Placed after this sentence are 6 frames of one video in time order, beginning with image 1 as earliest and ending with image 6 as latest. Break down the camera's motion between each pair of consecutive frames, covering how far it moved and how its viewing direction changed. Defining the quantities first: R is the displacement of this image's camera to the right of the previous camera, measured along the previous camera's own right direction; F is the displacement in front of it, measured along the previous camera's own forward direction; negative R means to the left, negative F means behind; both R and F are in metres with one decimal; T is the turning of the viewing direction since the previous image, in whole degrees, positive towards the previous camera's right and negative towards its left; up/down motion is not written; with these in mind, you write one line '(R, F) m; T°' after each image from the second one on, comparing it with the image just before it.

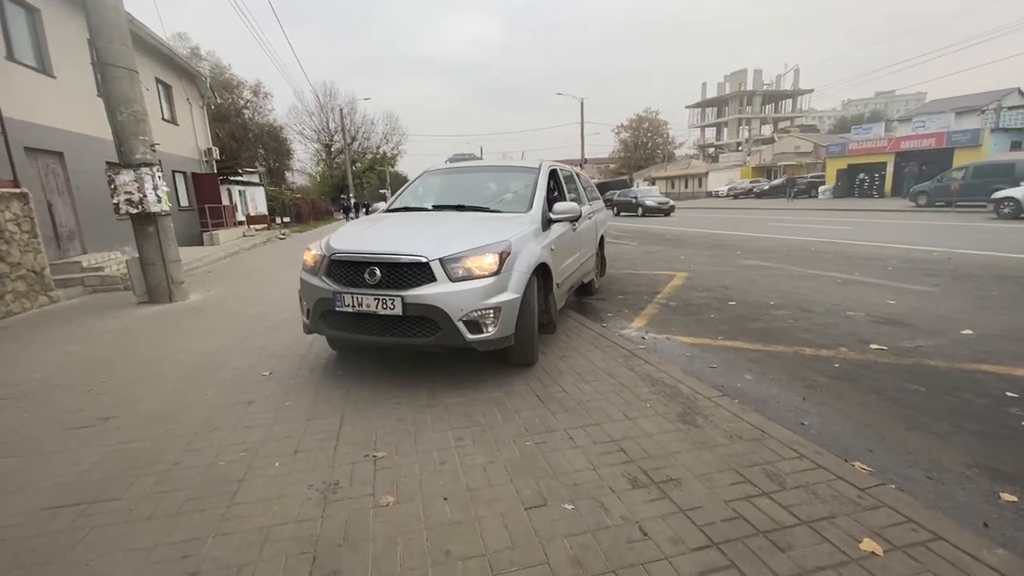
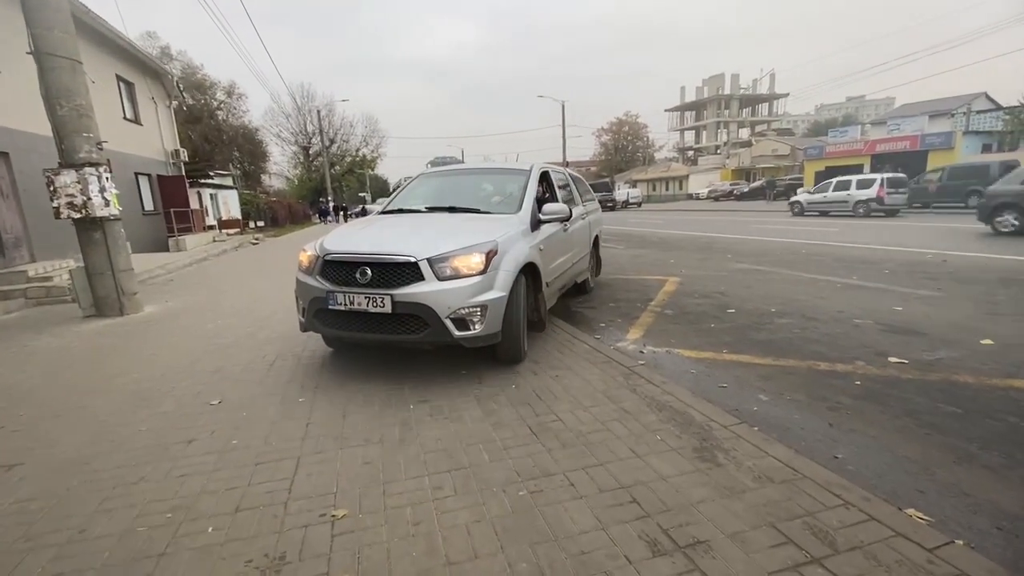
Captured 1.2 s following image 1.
(0.0, +0.5) m; +2°
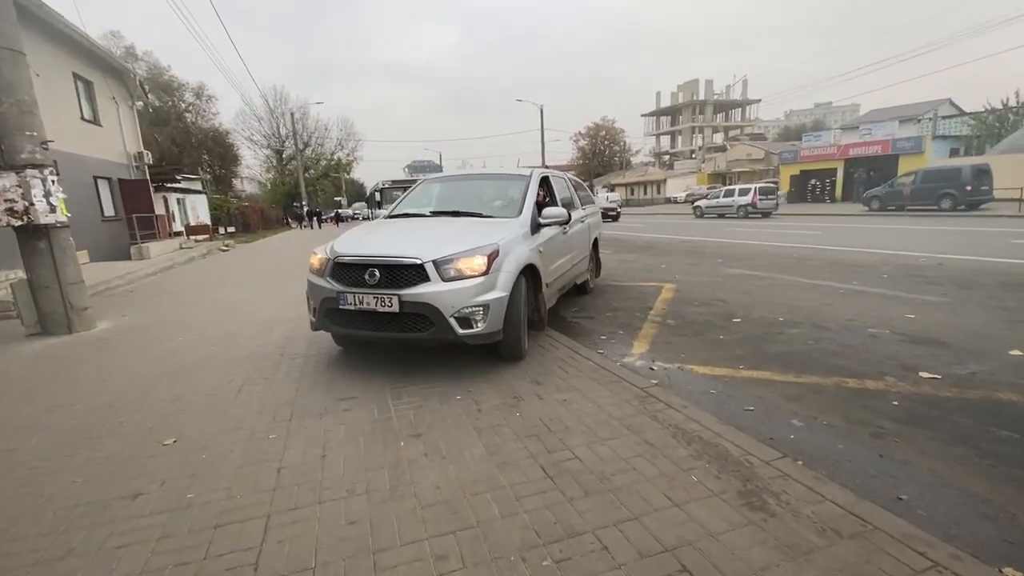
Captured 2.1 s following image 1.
(-0.2, +0.5) m; +3°
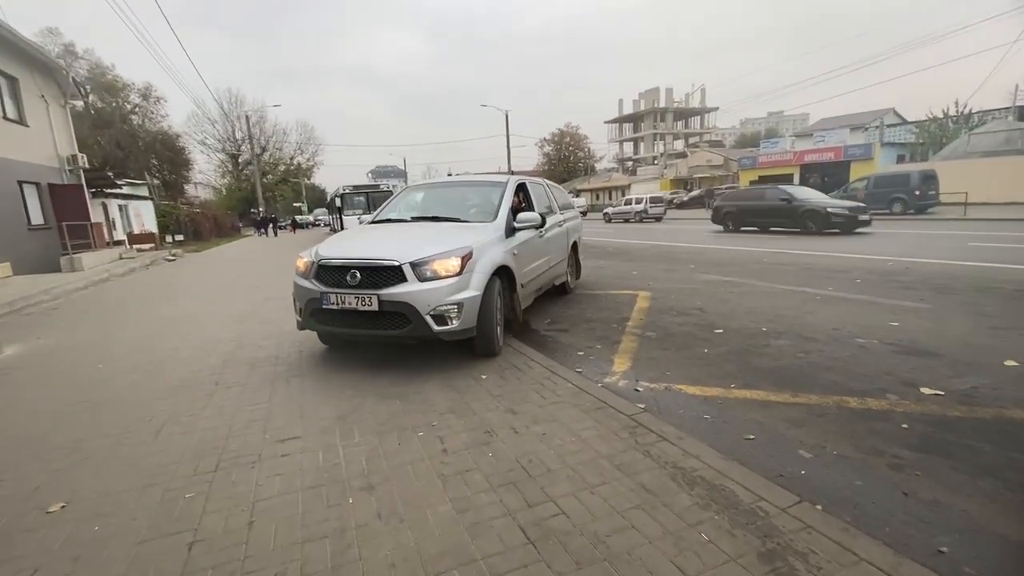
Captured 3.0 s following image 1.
(0.0, +0.5) m; +4°
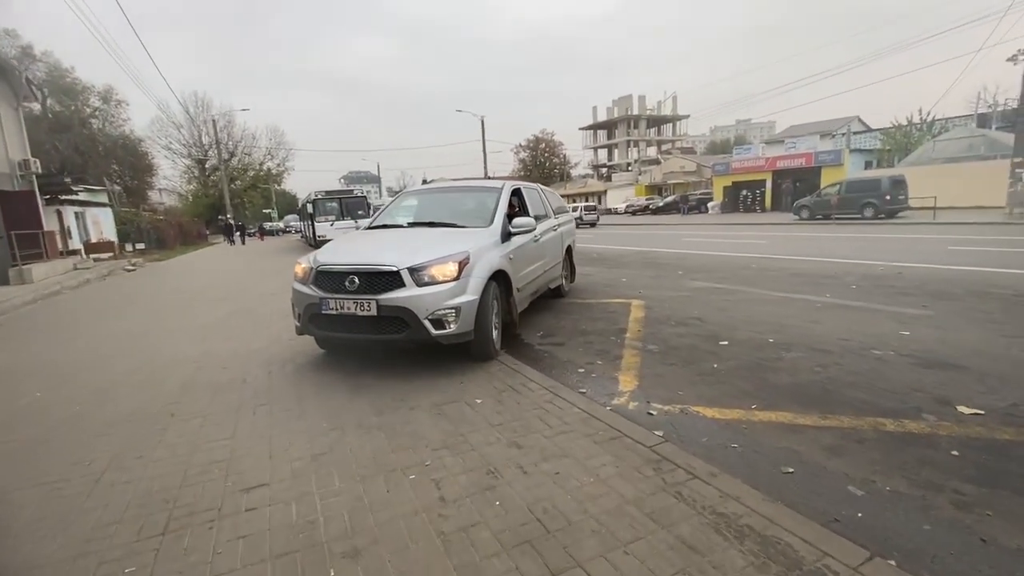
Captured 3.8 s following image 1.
(-0.2, +0.4) m; +3°
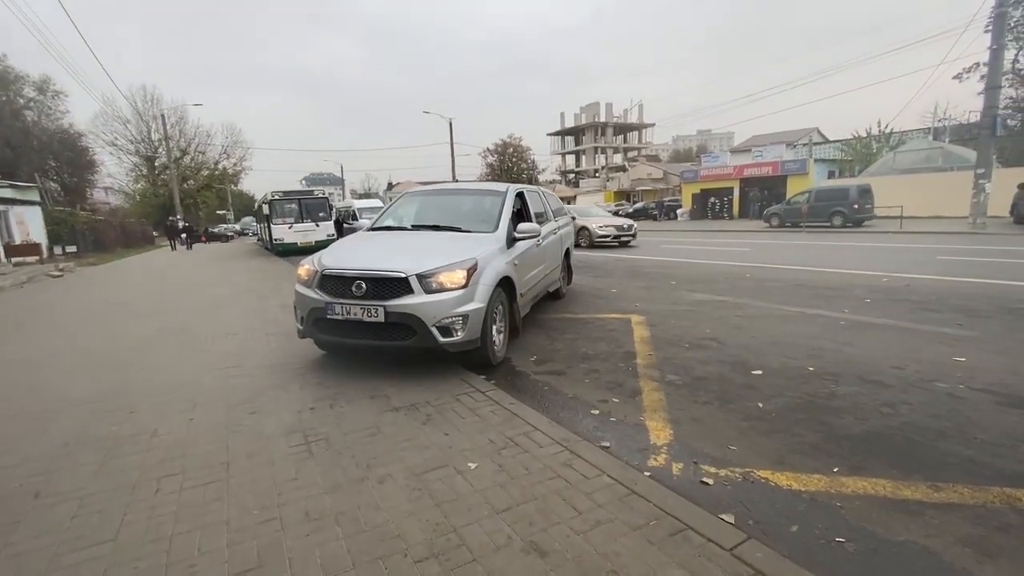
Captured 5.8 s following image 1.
(-0.2, +1.0) m; +4°
